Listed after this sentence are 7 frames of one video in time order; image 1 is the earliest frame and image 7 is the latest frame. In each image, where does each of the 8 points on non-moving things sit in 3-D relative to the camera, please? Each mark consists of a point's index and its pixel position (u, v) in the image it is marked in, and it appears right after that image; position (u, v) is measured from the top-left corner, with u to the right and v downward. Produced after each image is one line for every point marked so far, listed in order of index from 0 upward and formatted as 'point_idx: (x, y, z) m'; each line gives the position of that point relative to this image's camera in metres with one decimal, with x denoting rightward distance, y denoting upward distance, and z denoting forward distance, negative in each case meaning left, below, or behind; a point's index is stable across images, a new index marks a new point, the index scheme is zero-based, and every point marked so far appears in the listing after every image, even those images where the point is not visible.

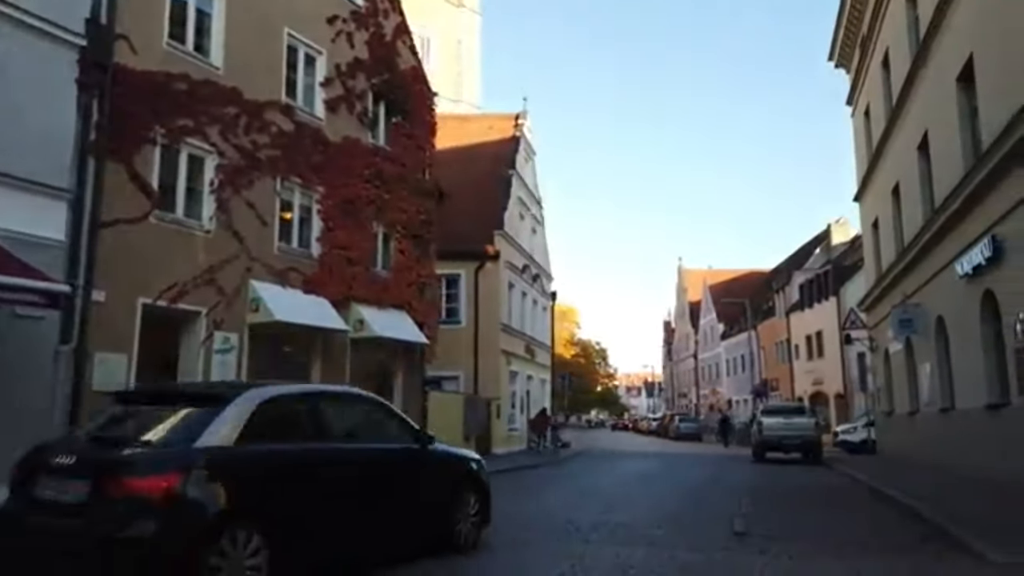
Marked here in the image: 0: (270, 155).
0: (-5.6, +3.1, +18.2) m
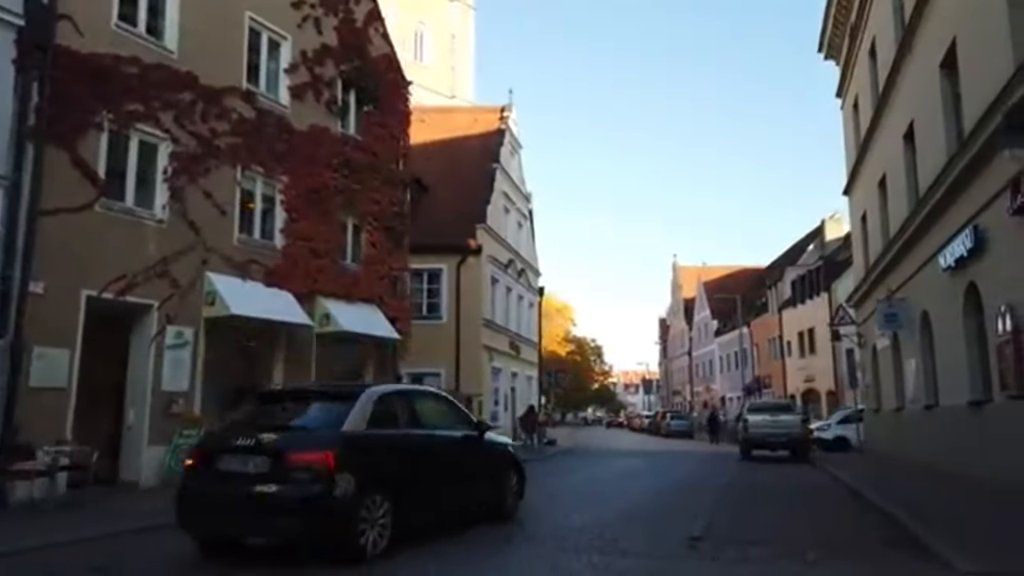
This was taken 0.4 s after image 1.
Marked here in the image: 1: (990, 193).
0: (-6.3, +3.3, +17.5) m
1: (+8.8, +1.7, +14.4) m
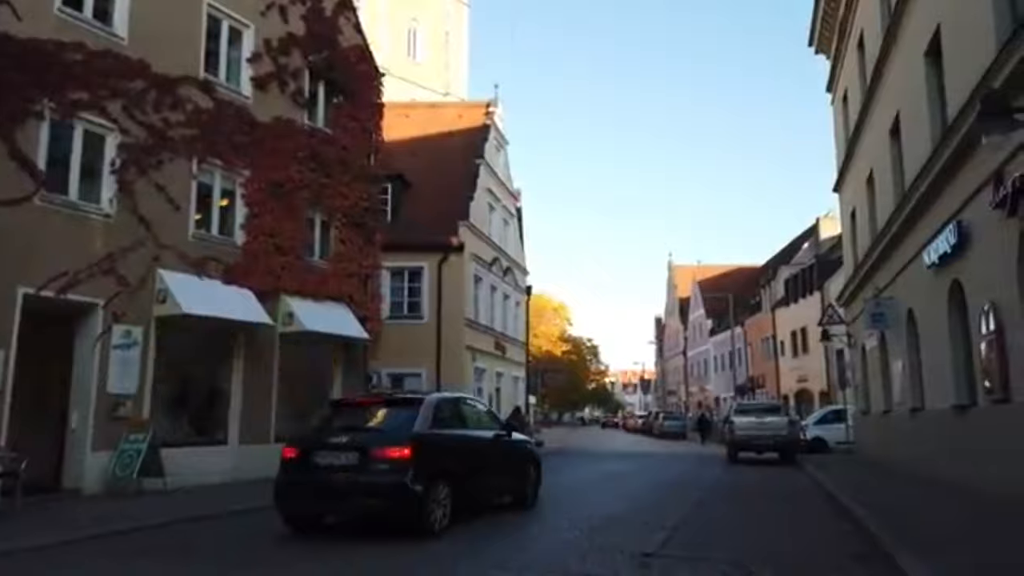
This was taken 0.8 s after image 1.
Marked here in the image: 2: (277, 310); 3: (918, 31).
0: (-7.0, +3.3, +16.8) m
1: (+8.1, +1.8, +13.7) m
2: (-5.6, -0.5, +18.8) m
3: (+8.9, +5.7, +17.3) m
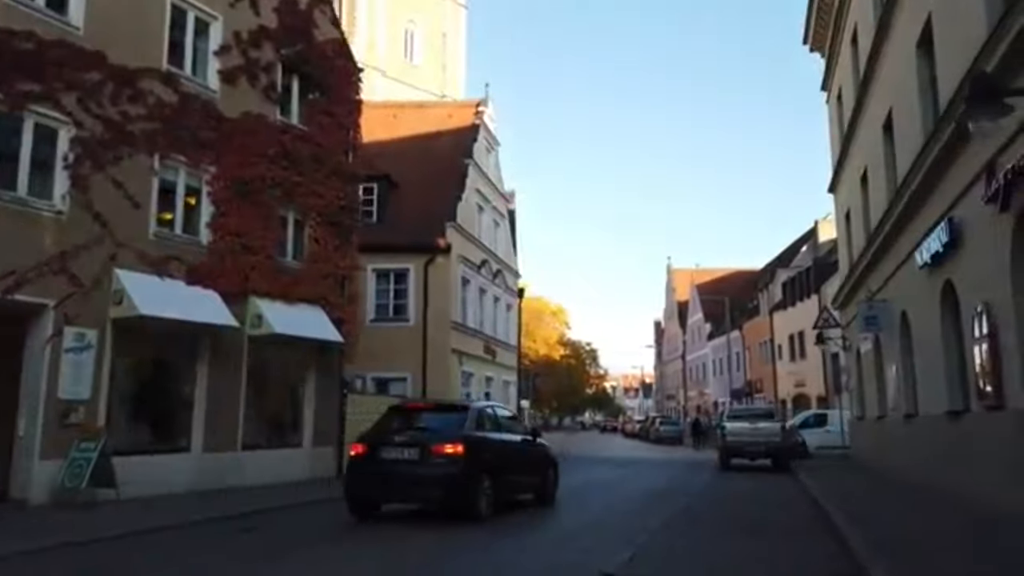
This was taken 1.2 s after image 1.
0: (-7.6, +3.3, +16.2) m
1: (+7.5, +1.8, +13.0) m
2: (-6.1, -0.6, +18.1) m
3: (+8.4, +5.6, +16.6) m
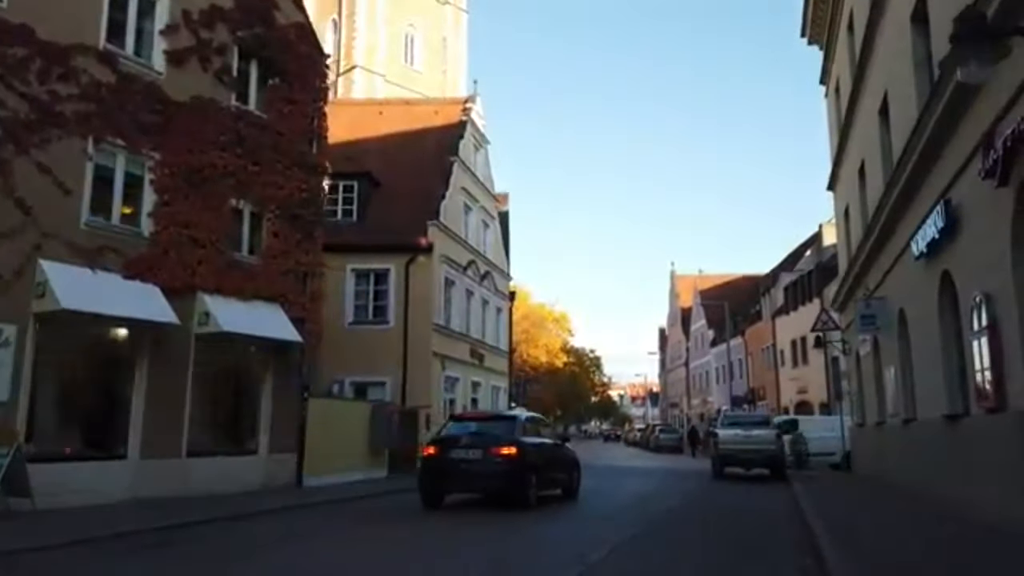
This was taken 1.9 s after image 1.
0: (-8.3, +3.4, +15.0) m
1: (+6.7, +1.9, +11.7) m
2: (-6.9, -0.5, +16.9) m
3: (+7.7, +5.8, +15.3) m
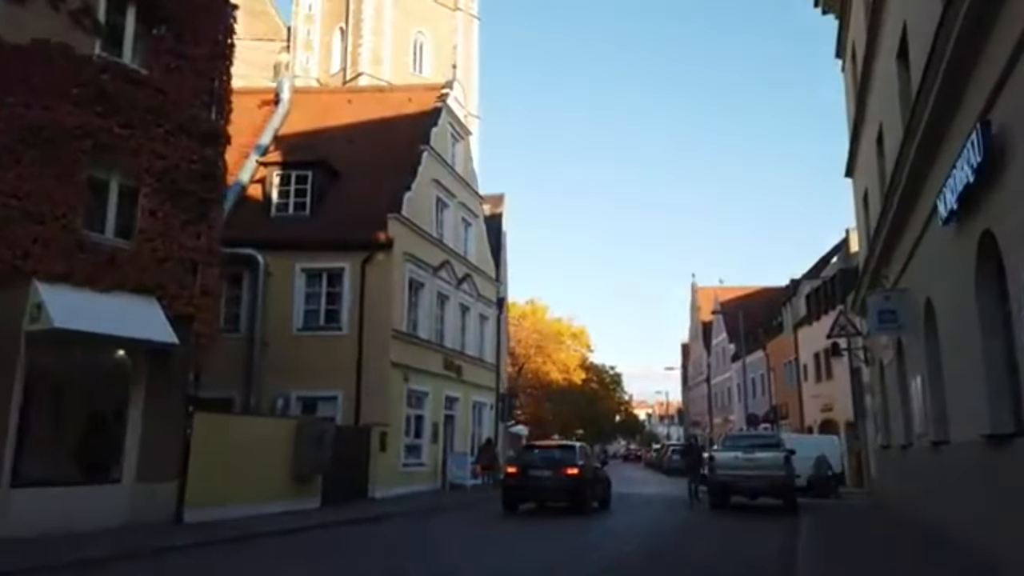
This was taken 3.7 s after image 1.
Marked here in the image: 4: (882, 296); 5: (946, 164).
0: (-9.9, +3.7, +11.8) m
1: (+5.0, +2.3, +7.9) m
2: (-8.4, -0.2, +13.5) m
3: (+6.0, +6.1, +11.5) m
4: (+7.7, -0.2, +16.4) m
5: (+6.5, +1.8, +12.0) m
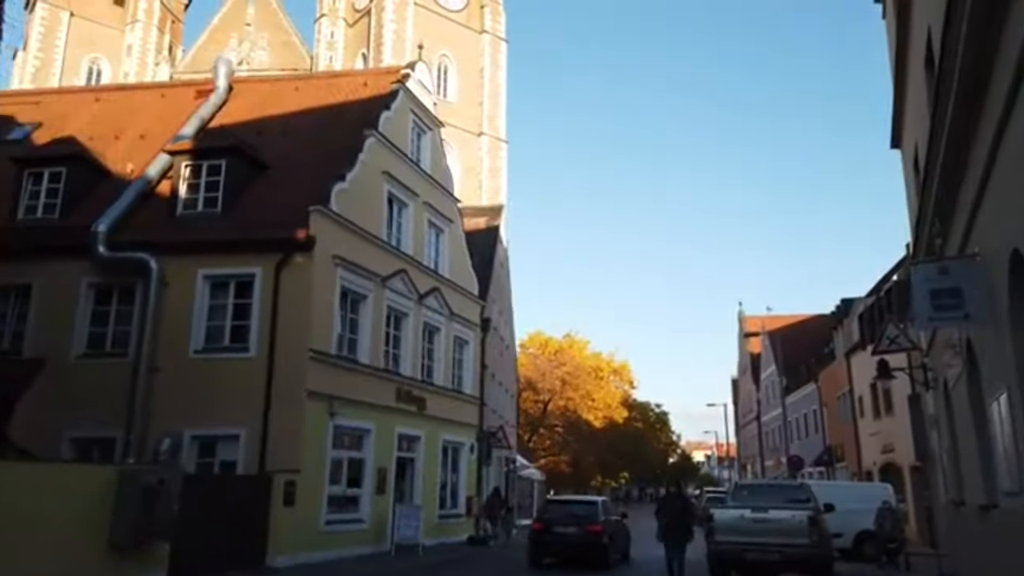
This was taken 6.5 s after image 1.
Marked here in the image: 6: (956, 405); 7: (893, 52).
0: (-12.4, +4.1, +7.1) m
1: (+2.2, +3.2, +2.1) m
2: (-10.7, +0.1, +8.5) m
3: (+3.4, +6.7, +5.9) m
4: (+5.6, +0.3, +10.3) m
5: (+4.0, +2.4, +6.1) m
6: (+8.5, -2.3, +15.1) m
7: (+9.6, +5.9, +19.9) m
